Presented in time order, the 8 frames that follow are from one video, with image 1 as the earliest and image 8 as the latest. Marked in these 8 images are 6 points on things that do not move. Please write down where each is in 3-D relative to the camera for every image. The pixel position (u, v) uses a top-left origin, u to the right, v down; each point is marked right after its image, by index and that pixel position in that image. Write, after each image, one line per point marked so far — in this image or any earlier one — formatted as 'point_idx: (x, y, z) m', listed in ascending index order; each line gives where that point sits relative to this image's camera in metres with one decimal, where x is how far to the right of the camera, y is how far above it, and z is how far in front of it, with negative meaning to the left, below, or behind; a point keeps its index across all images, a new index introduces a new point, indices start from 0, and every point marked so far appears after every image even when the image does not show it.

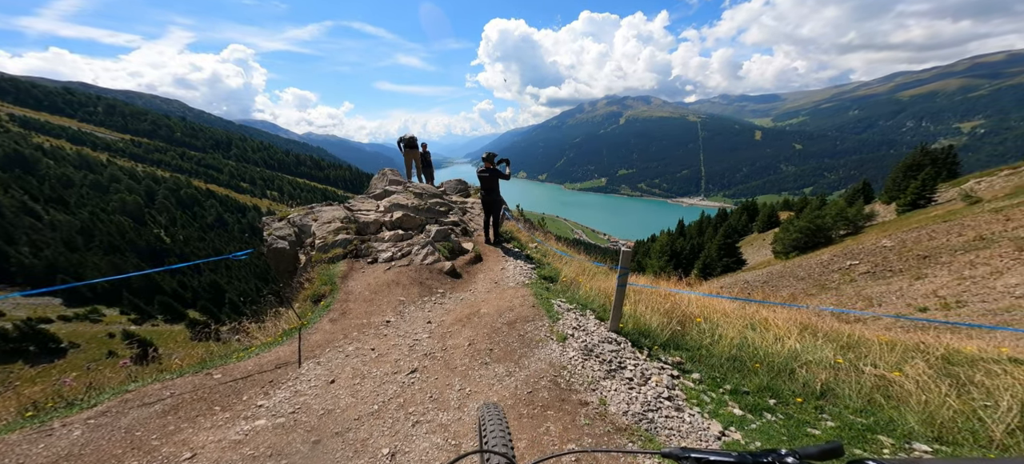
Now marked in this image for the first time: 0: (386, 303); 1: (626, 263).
0: (-5.0, -2.7, +12.5) m
1: (+2.7, -0.7, +7.9) m
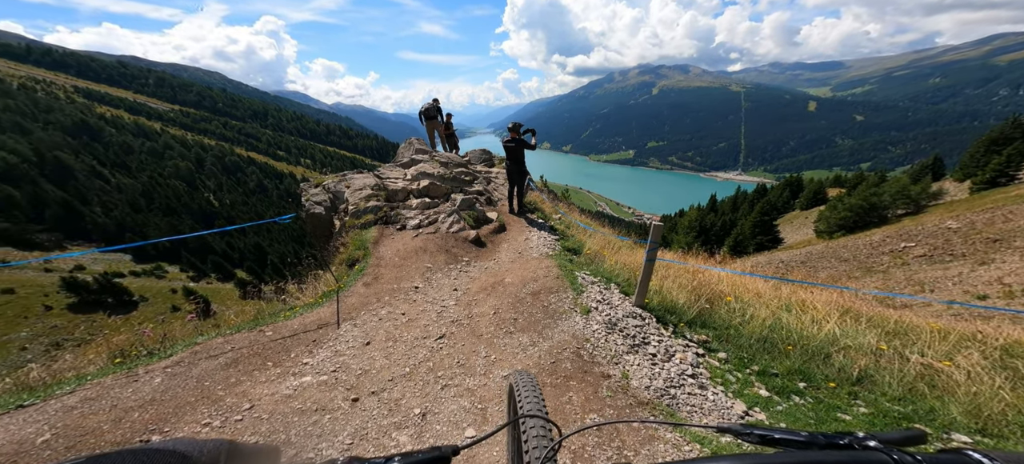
0: (-4.0, -1.5, +13.0) m
1: (+3.3, -0.1, +7.6) m
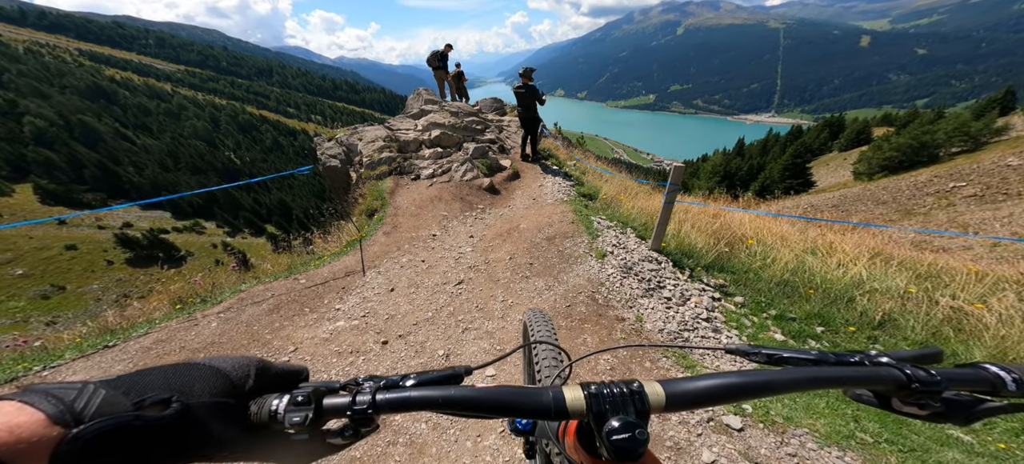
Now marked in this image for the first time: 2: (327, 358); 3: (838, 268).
0: (-3.4, +0.5, +13.2) m
1: (+3.6, +1.1, +7.3) m
2: (-4.1, -2.7, +7.2) m
3: (+7.8, -0.9, +7.8) m
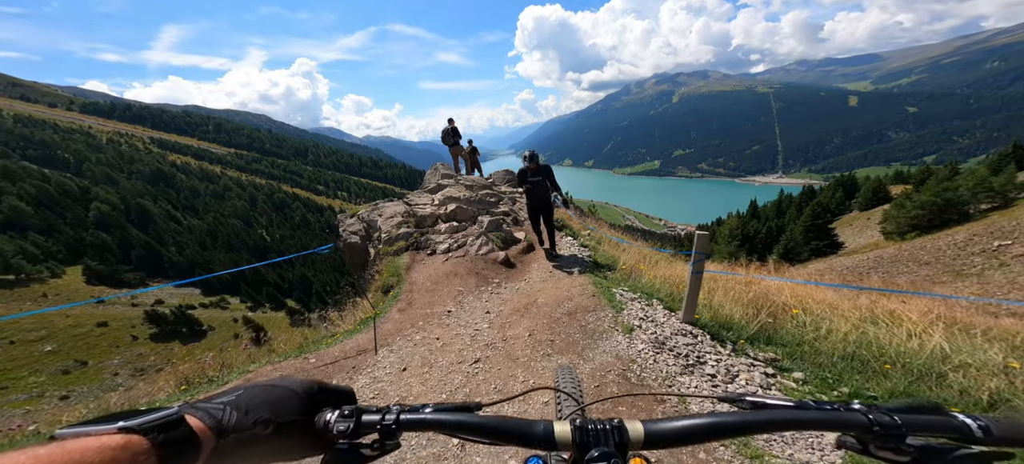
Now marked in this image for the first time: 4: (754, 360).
0: (-2.7, -2.4, +12.8) m
1: (+4.0, -0.3, +6.9) m
2: (-3.7, -4.3, +6.4) m
3: (+8.3, -2.2, +6.7) m
4: (+4.9, -2.6, +6.6) m
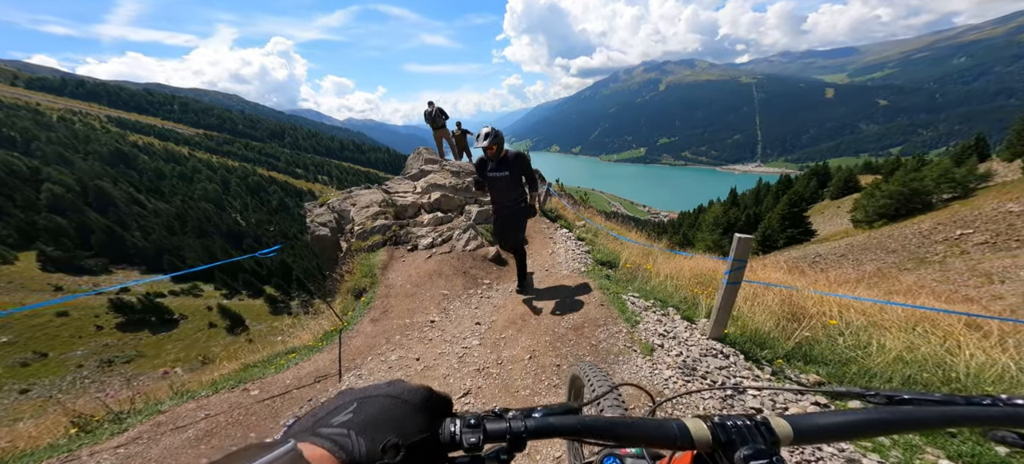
0: (-3.0, -2.1, +11.4) m
1: (+4.0, -0.3, +5.7) m
2: (-3.7, -4.3, +5.0) m
3: (+8.2, -2.3, +5.9) m
4: (+4.9, -2.6, +5.6) m
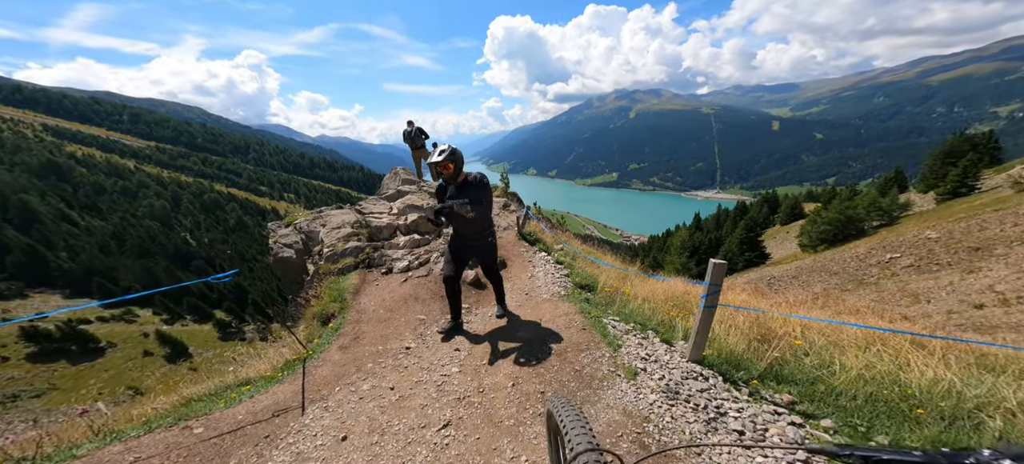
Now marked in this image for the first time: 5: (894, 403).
0: (-3.7, -2.9, +10.9) m
1: (+3.7, -0.8, +5.9) m
2: (-3.9, -4.6, +4.4) m
3: (+7.9, -2.8, +6.3) m
4: (+4.6, -3.1, +5.7) m
5: (+6.6, -3.0, +5.6) m
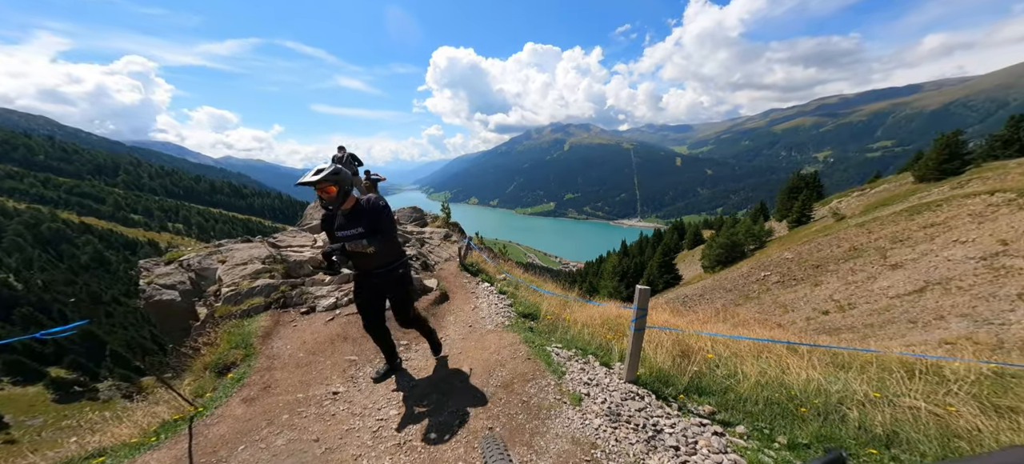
0: (-5.6, -3.9, +9.7) m
1: (+2.7, -1.3, +6.6) m
2: (-4.4, -5.1, +3.1) m
3: (+6.7, -3.3, +7.6) m
4: (+3.6, -3.6, +6.3) m
5: (+5.6, -3.5, +6.7) m
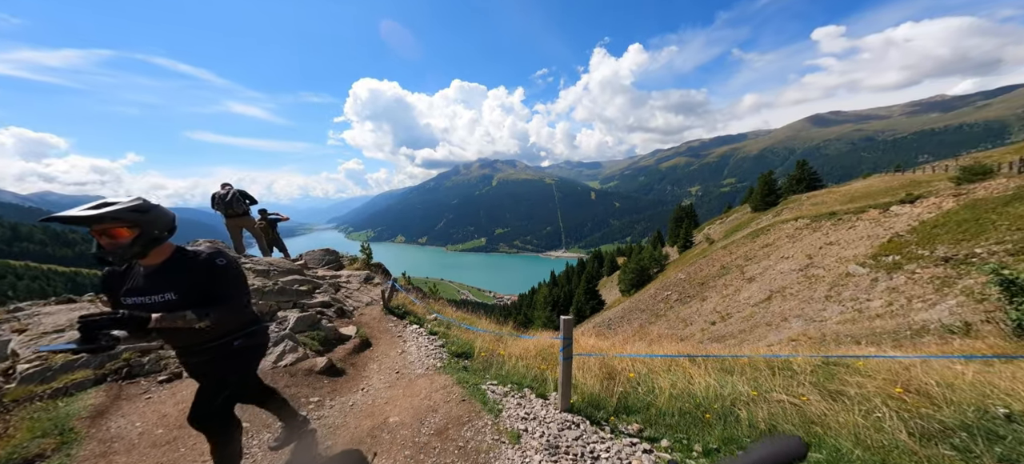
0: (-7.3, -5.1, +7.9) m
1: (+1.3, -2.0, +6.9) m
2: (-4.7, -5.5, +1.7) m
3: (+5.1, -4.0, +8.6) m
4: (+2.4, -4.2, +6.7) m
5: (+4.2, -4.1, +7.4) m
